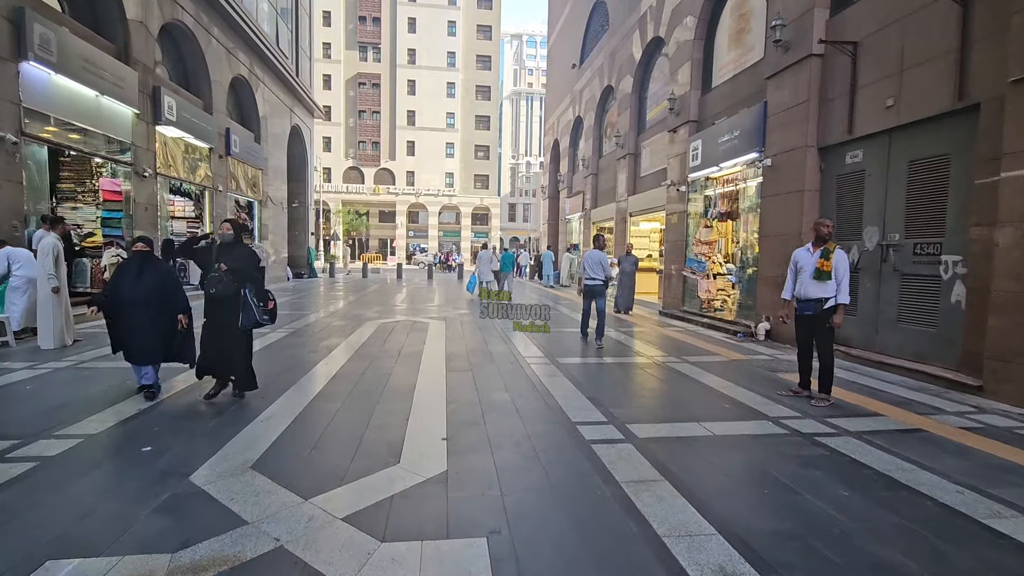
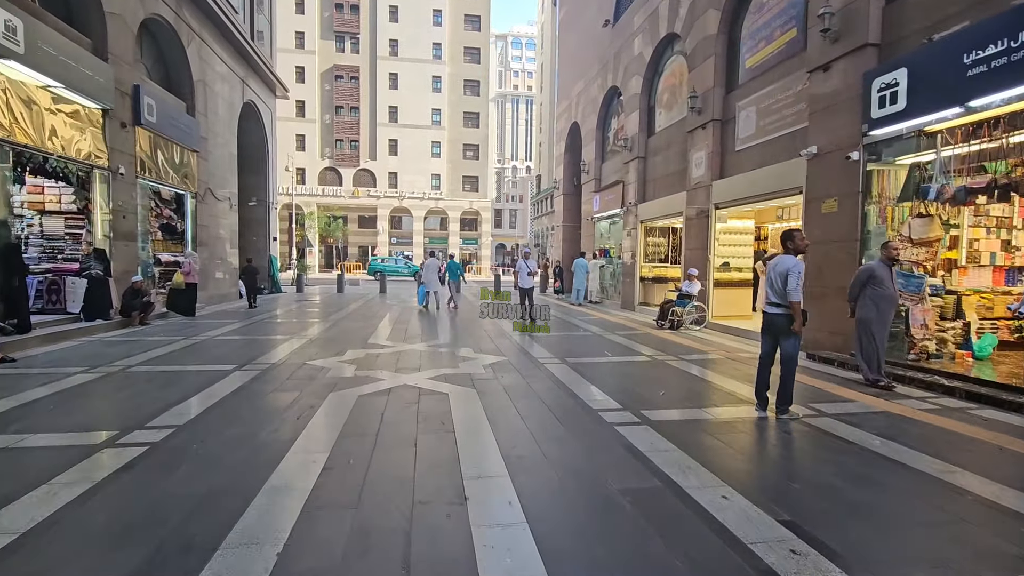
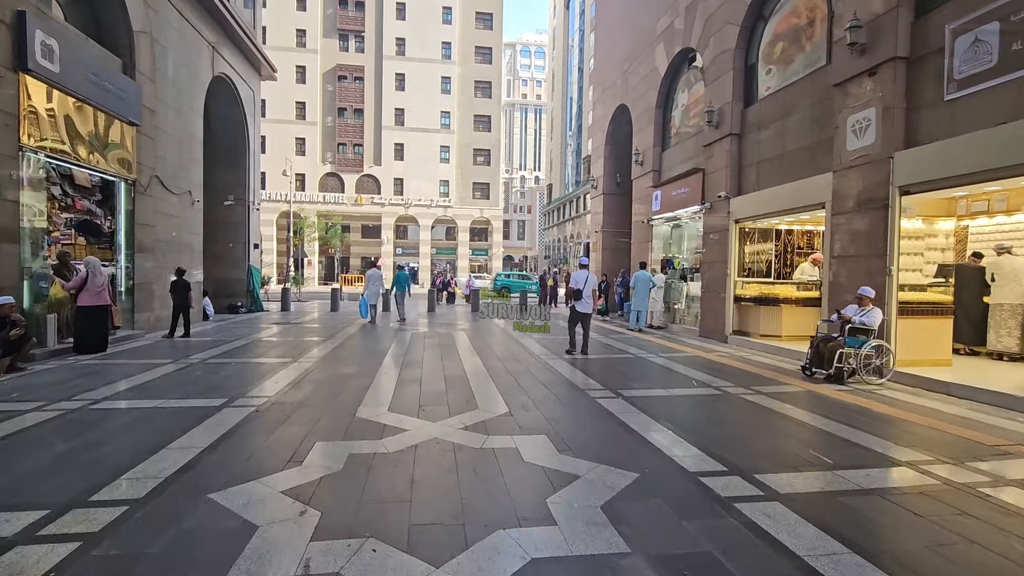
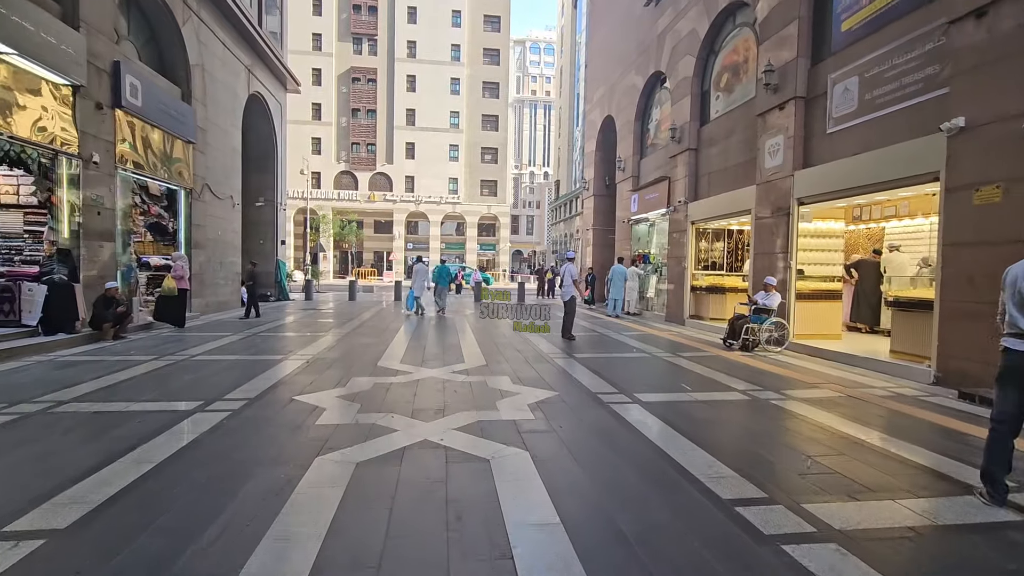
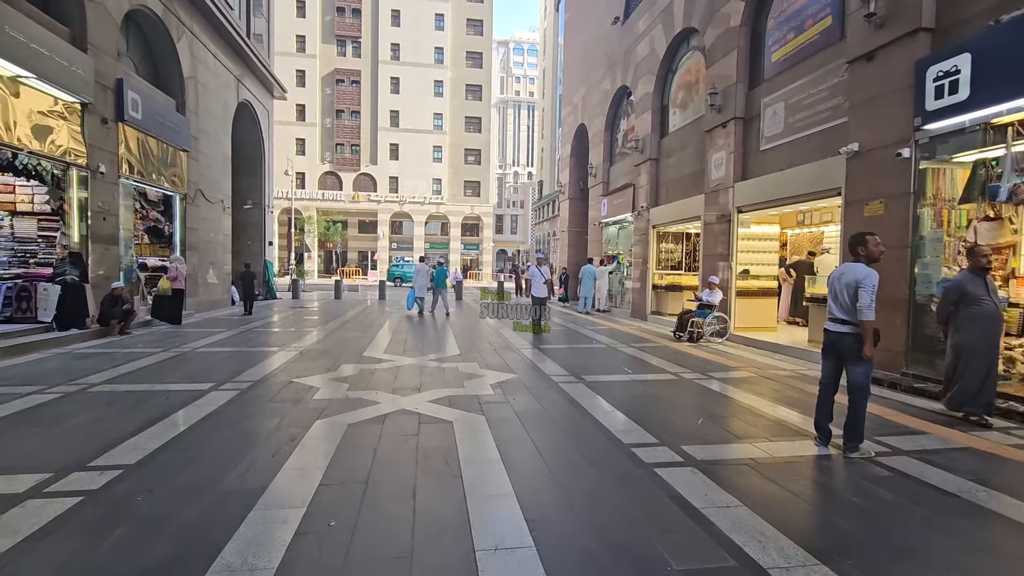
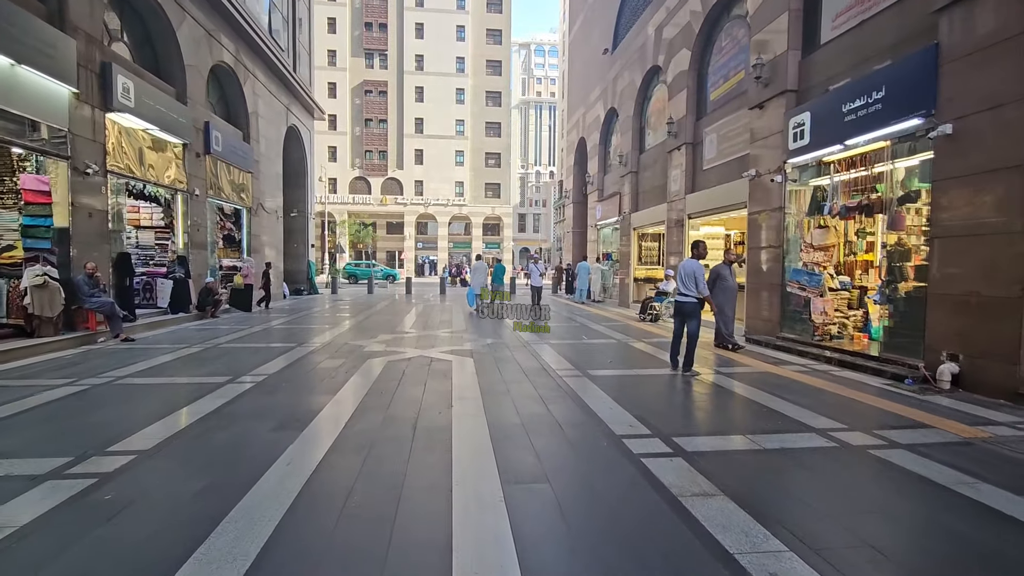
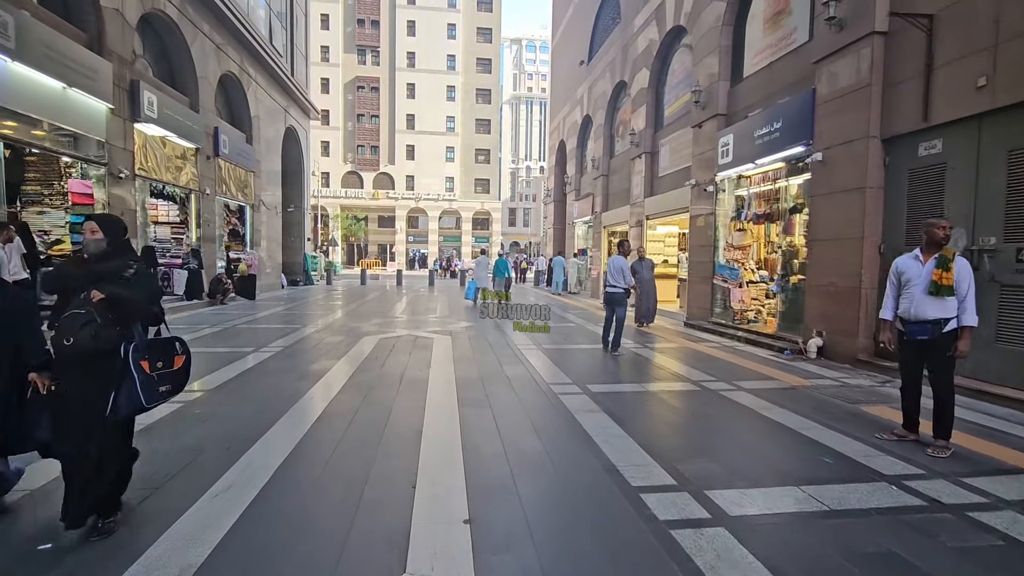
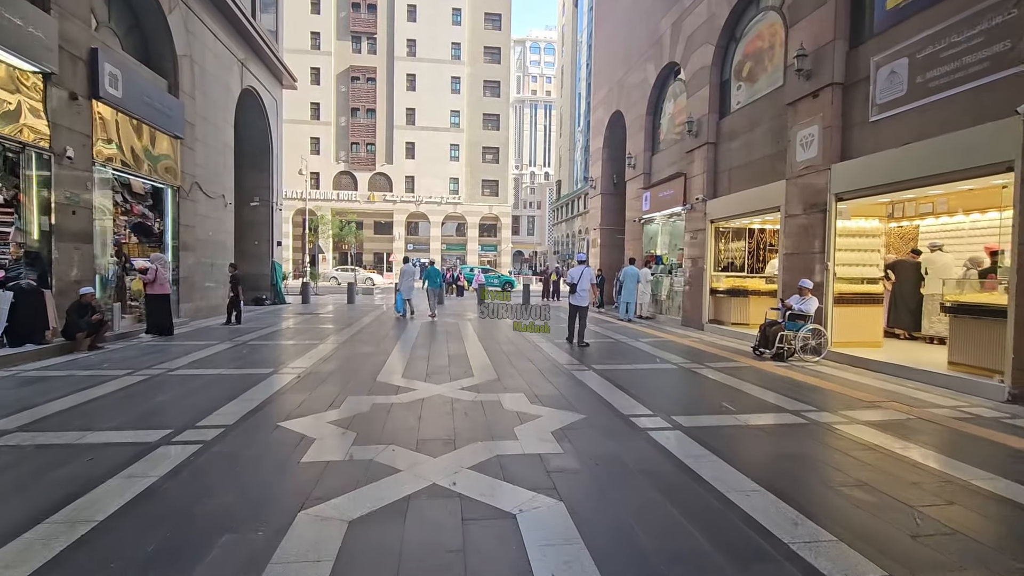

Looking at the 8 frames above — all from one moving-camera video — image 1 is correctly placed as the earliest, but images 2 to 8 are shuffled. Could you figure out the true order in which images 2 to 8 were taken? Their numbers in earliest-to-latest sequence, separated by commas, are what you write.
7, 6, 2, 5, 4, 8, 3
